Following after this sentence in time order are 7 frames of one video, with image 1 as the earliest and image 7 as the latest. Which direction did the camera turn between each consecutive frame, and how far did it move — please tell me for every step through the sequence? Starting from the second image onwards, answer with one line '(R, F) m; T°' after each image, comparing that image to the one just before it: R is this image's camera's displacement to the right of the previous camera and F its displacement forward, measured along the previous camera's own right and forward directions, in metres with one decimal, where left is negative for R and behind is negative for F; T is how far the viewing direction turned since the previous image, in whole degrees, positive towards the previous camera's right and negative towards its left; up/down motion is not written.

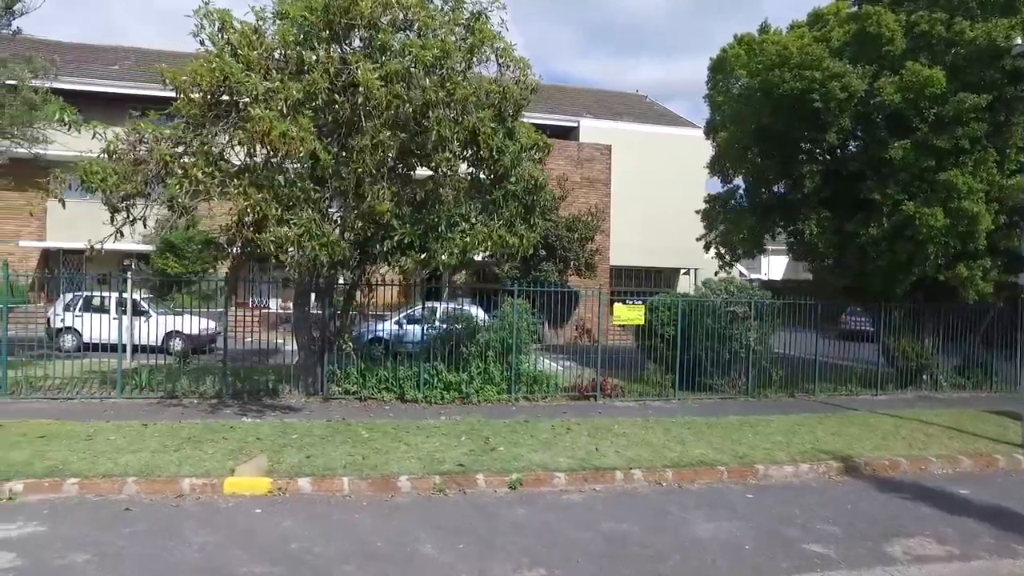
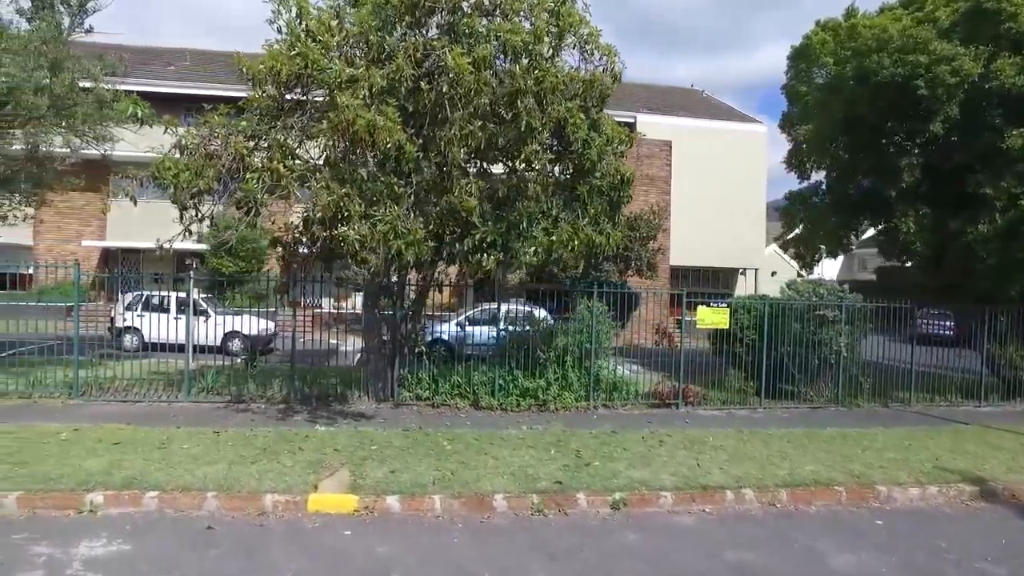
(-0.7, +0.7) m; -3°
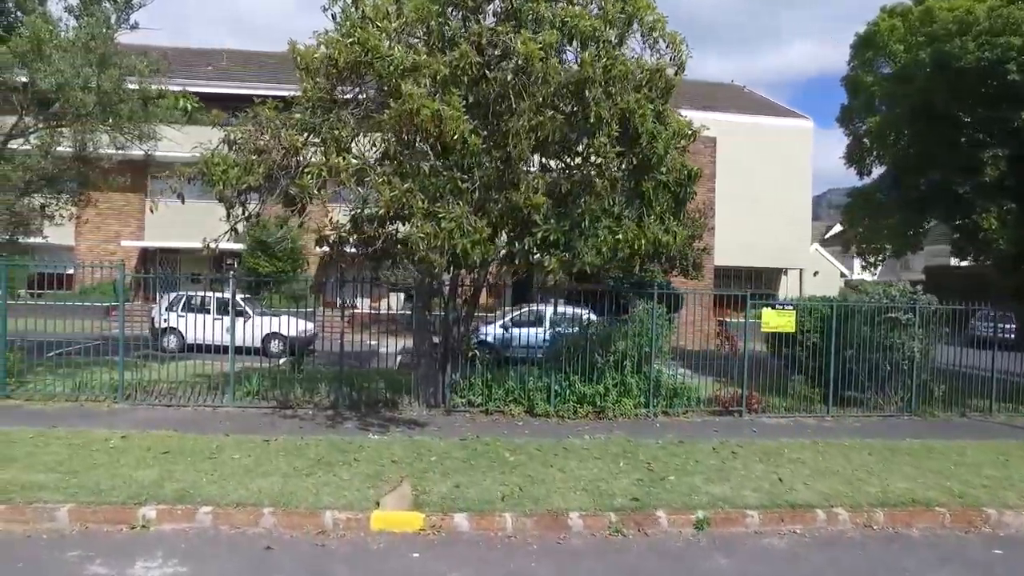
(-0.5, +0.5) m; -2°
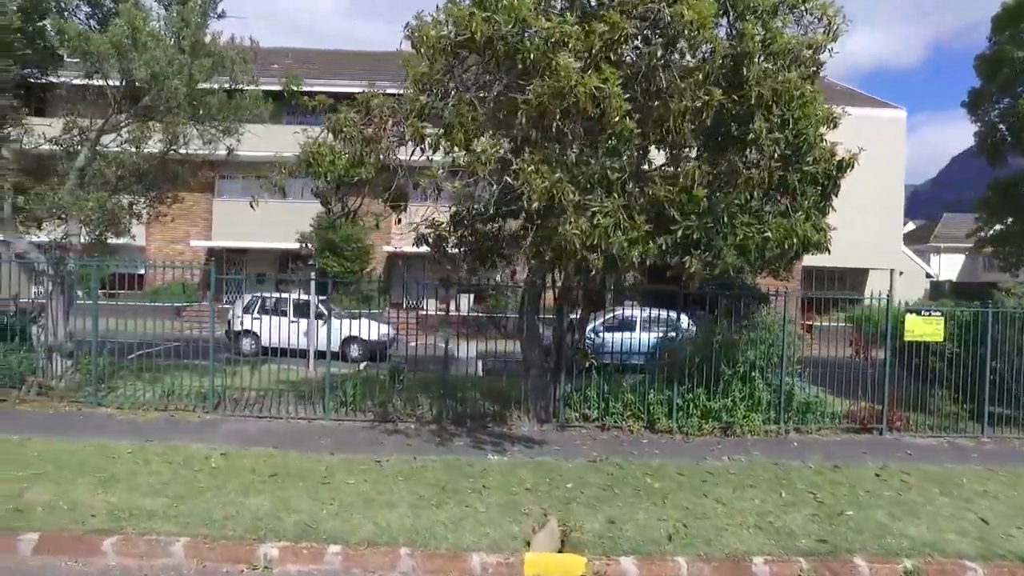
(-1.1, +1.0) m; -4°
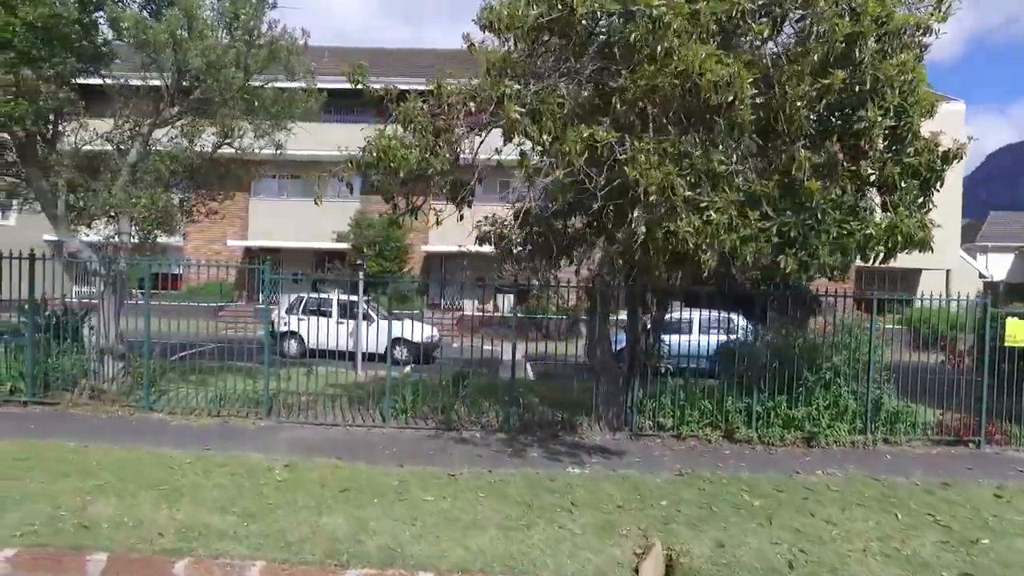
(-0.6, +0.6) m; -2°
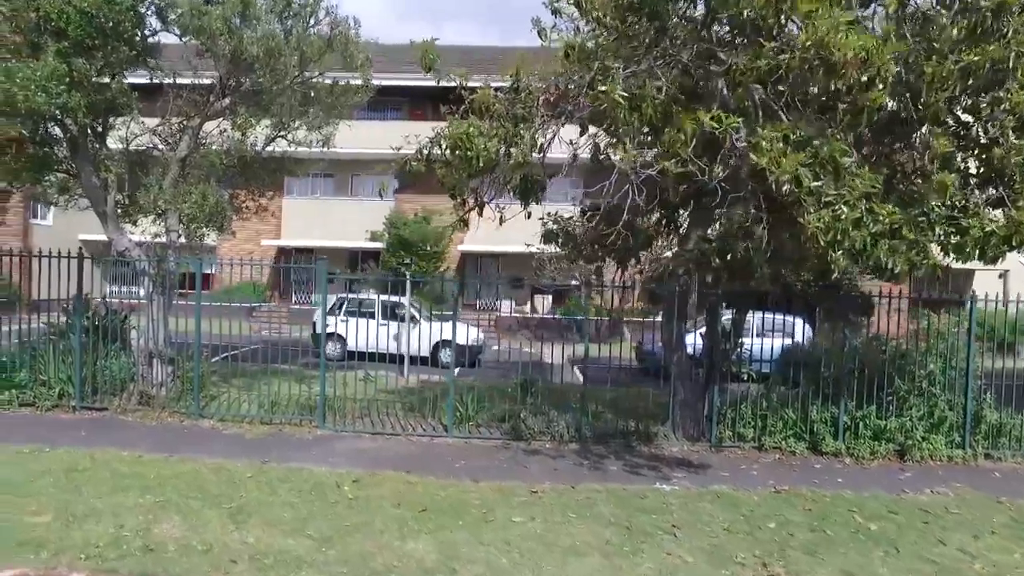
(-0.7, +0.6) m; -2°
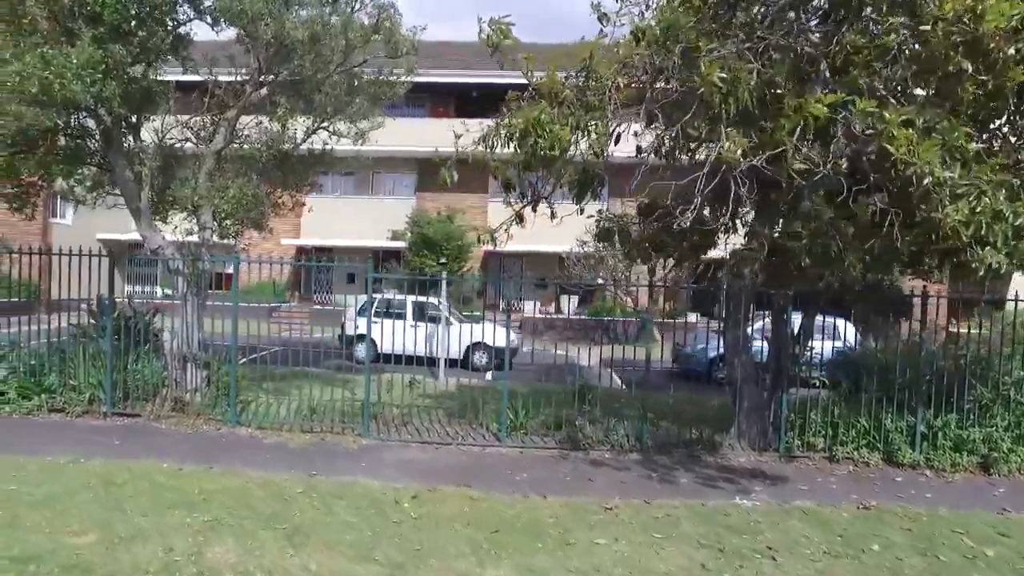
(-0.6, +0.5) m; -1°
